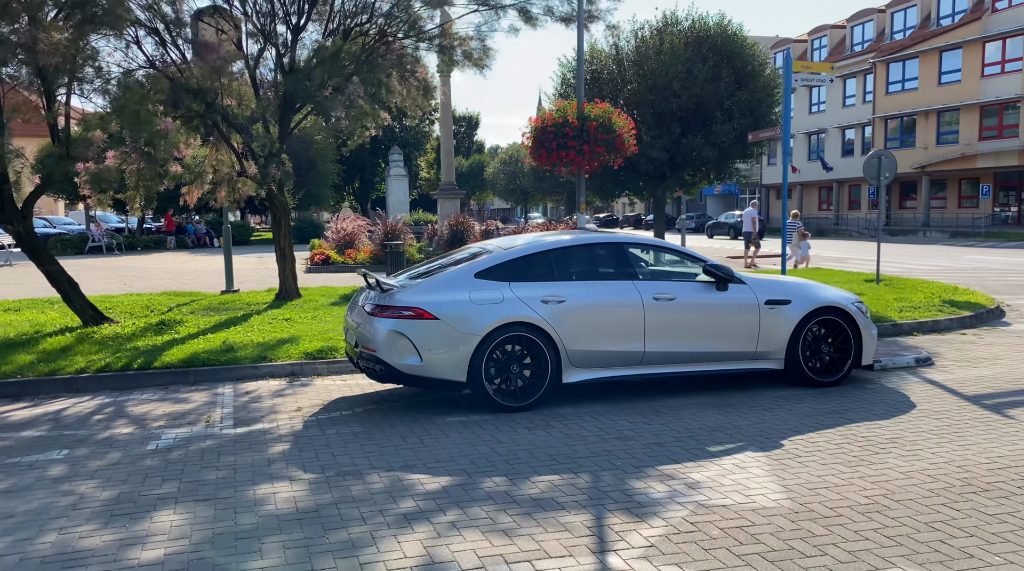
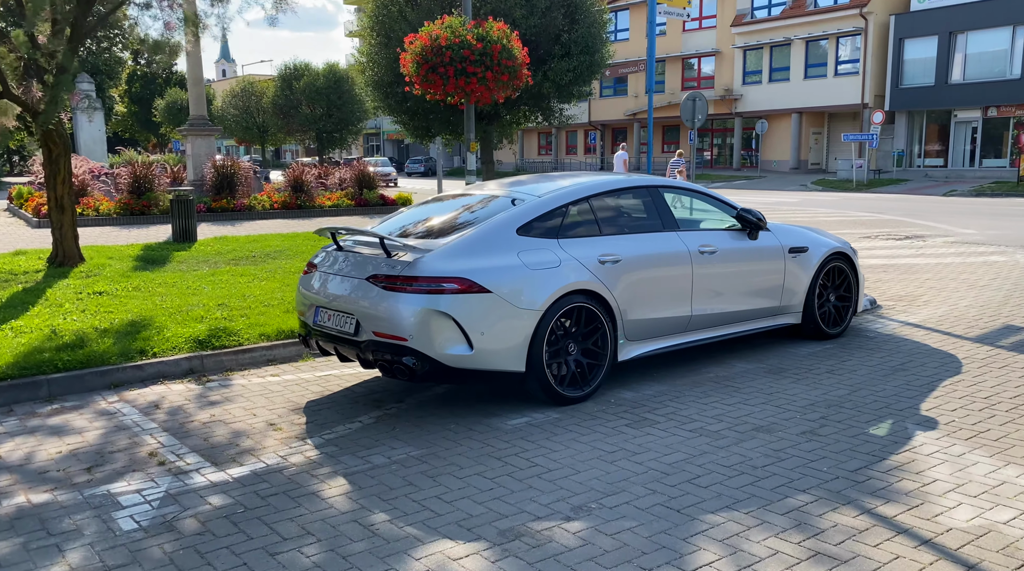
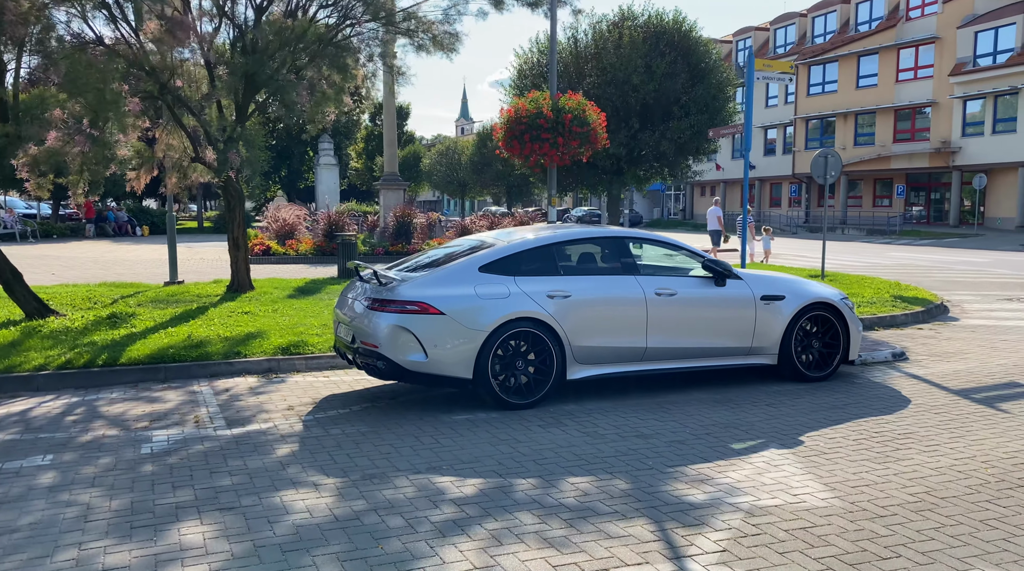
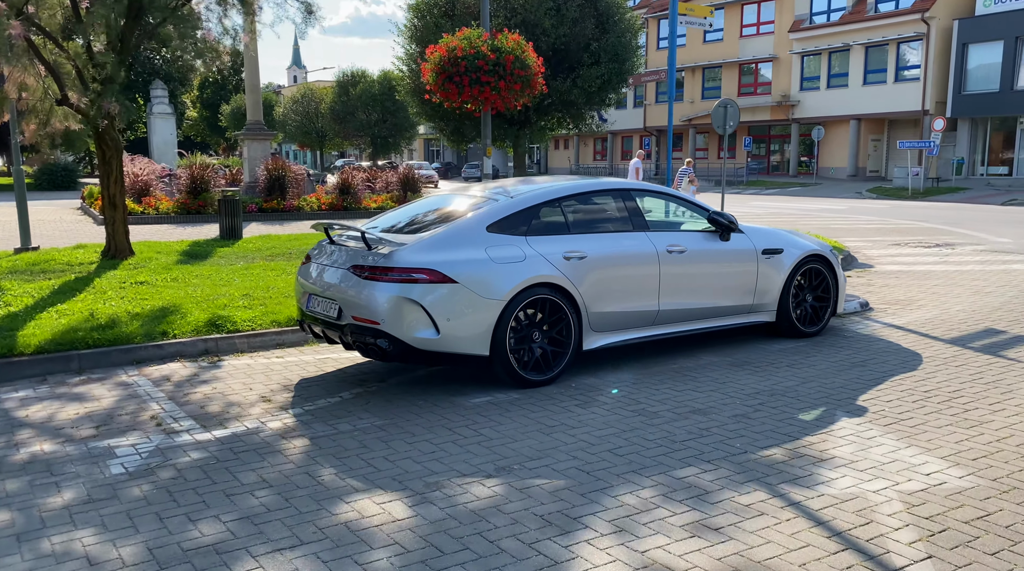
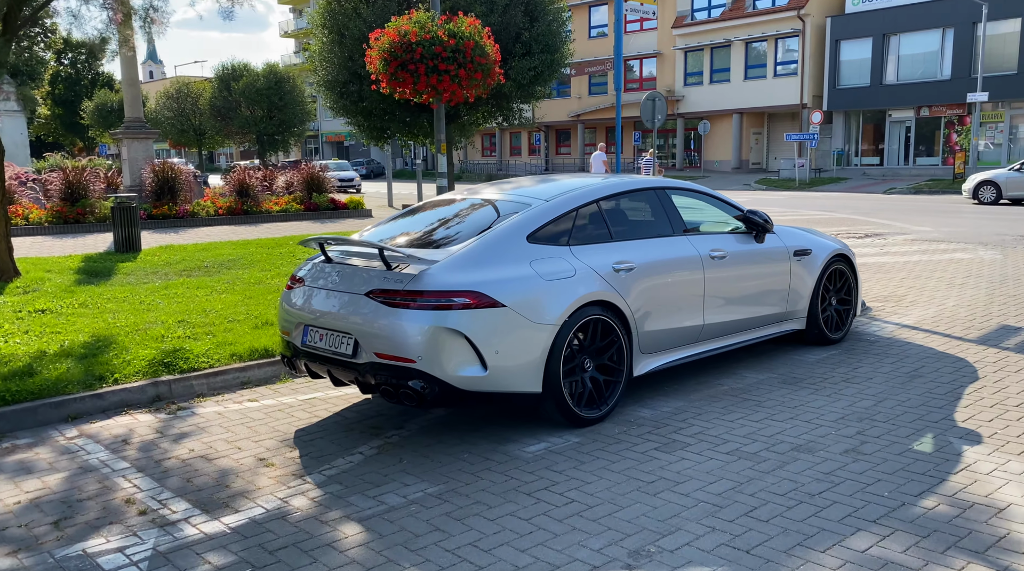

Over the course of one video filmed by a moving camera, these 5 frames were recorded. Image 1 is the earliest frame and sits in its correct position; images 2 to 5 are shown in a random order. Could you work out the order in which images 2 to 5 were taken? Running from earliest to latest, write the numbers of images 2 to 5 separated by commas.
3, 4, 2, 5
